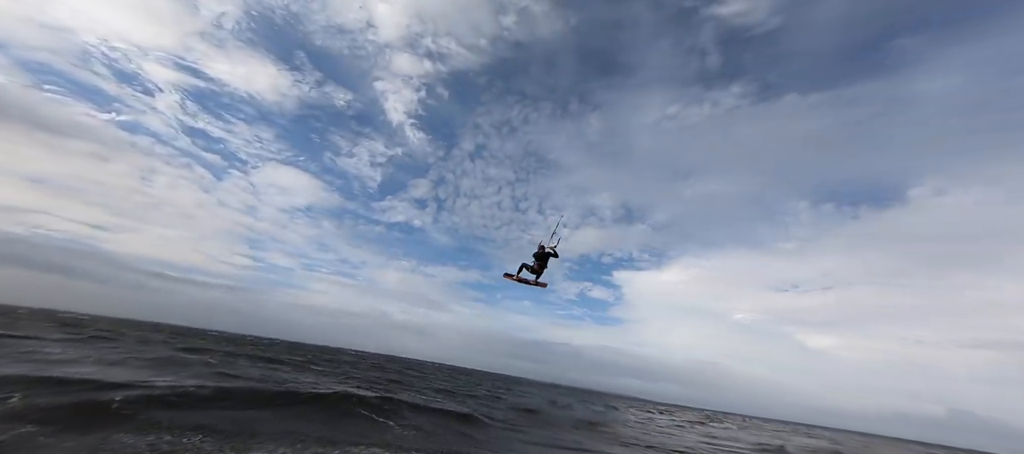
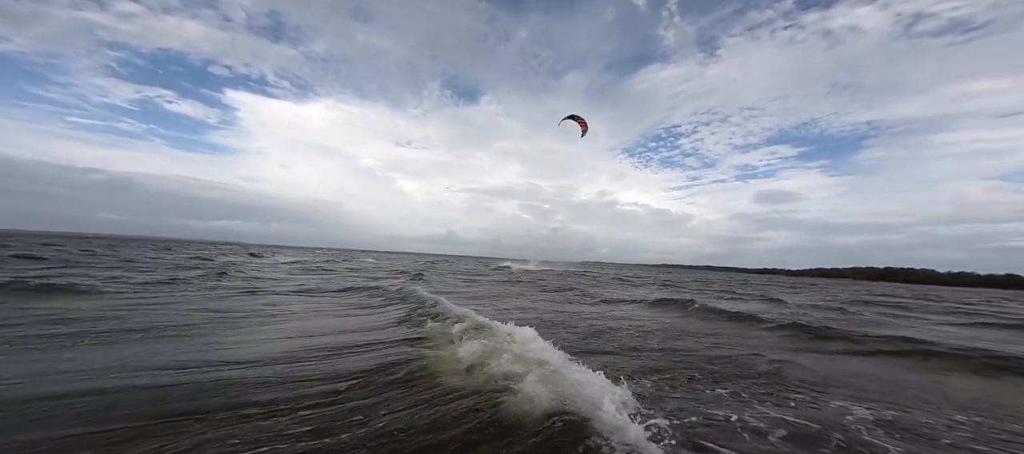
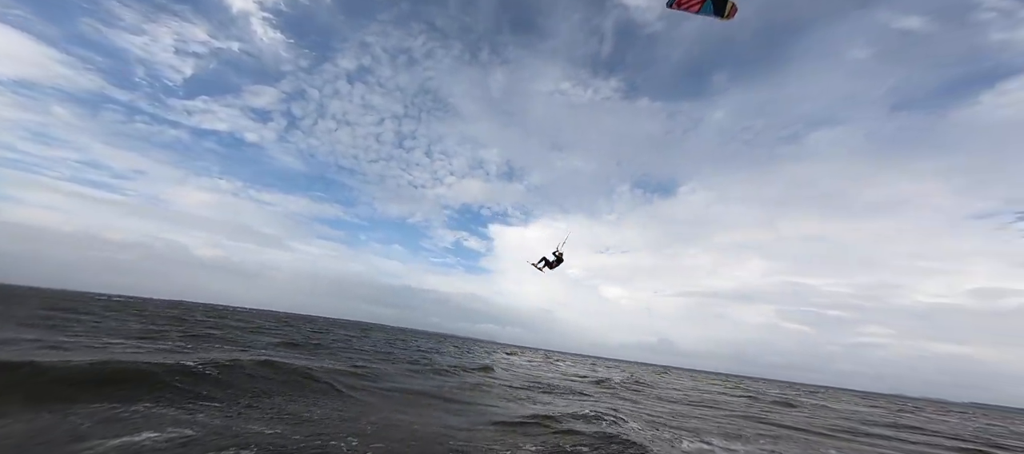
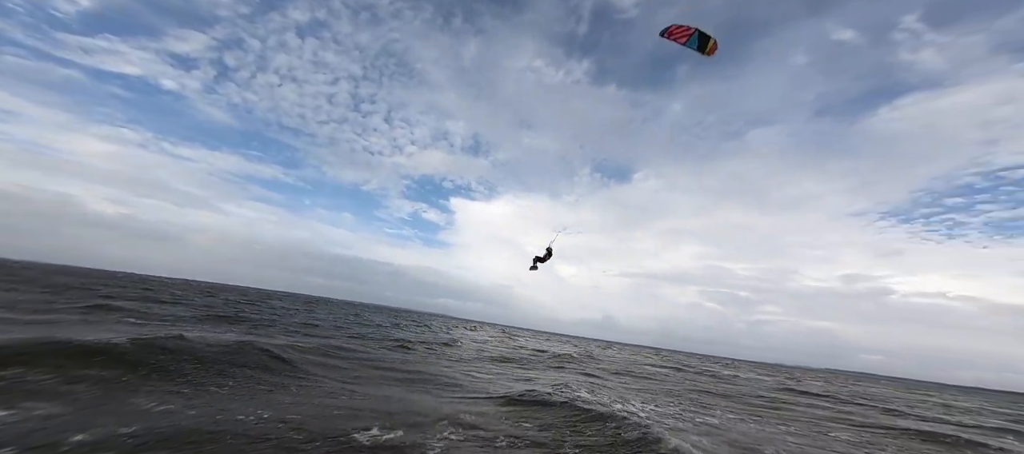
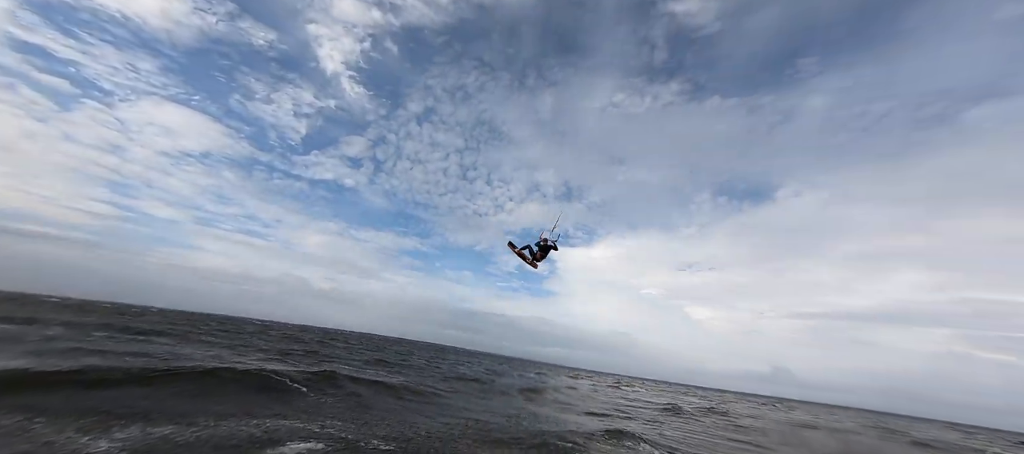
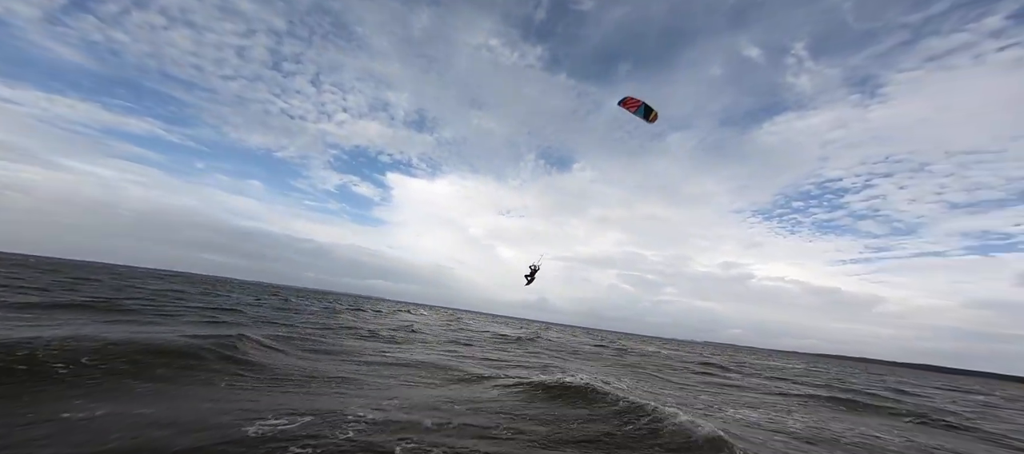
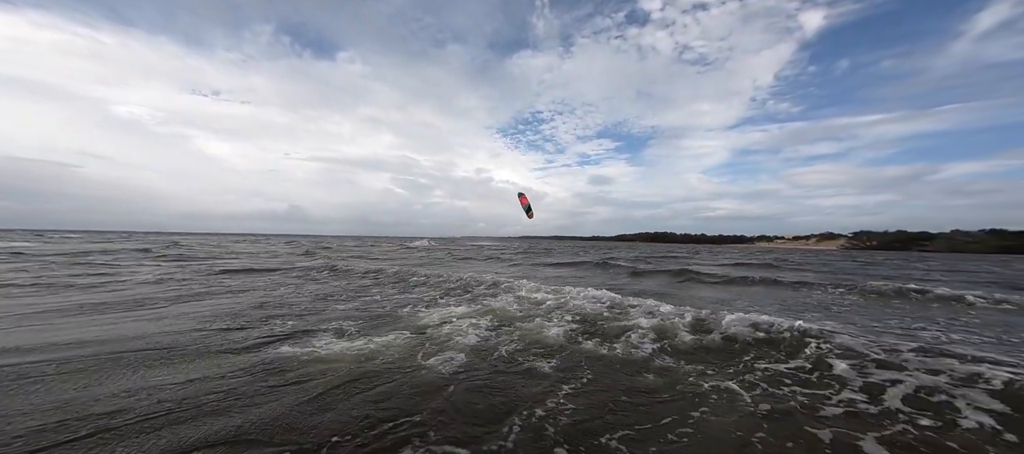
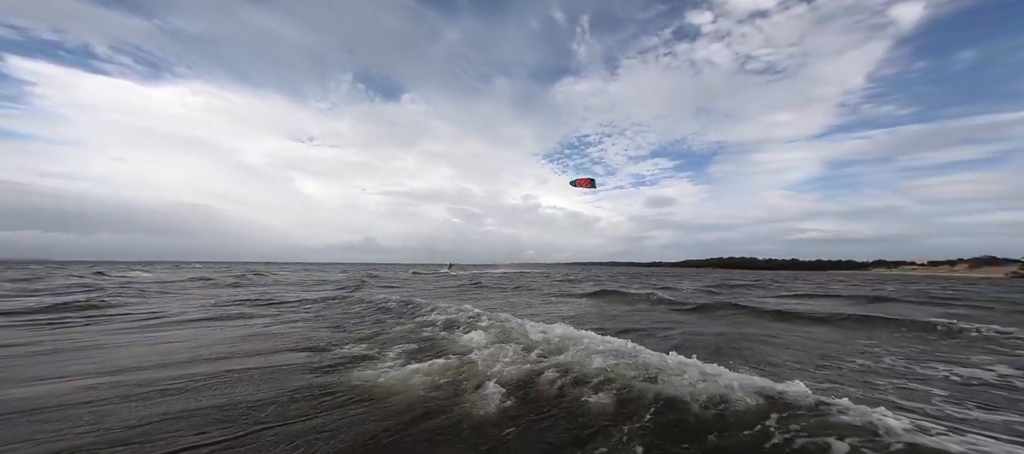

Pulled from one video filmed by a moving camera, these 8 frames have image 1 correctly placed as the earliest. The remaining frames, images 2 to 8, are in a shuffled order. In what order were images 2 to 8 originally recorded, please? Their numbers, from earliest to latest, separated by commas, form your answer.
5, 3, 4, 6, 2, 8, 7
